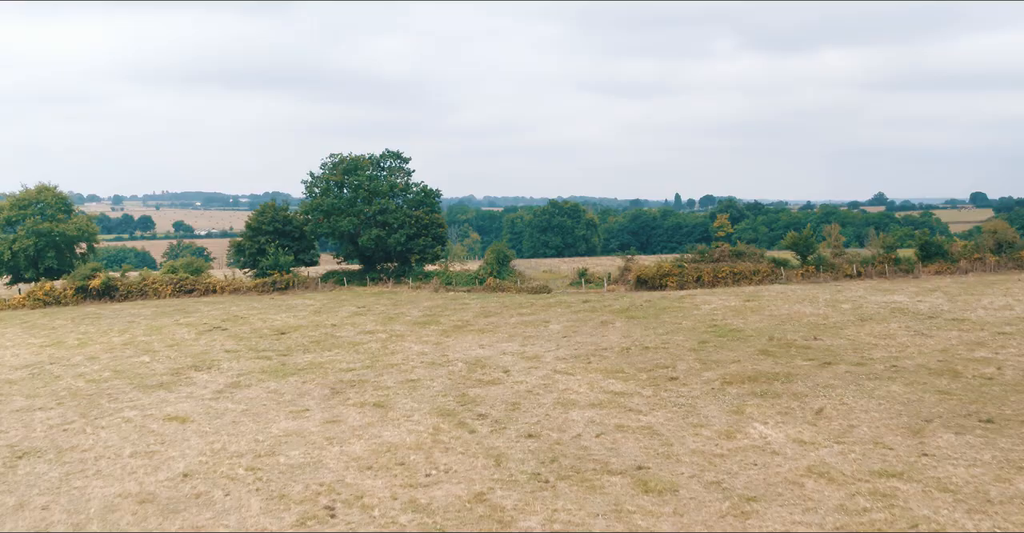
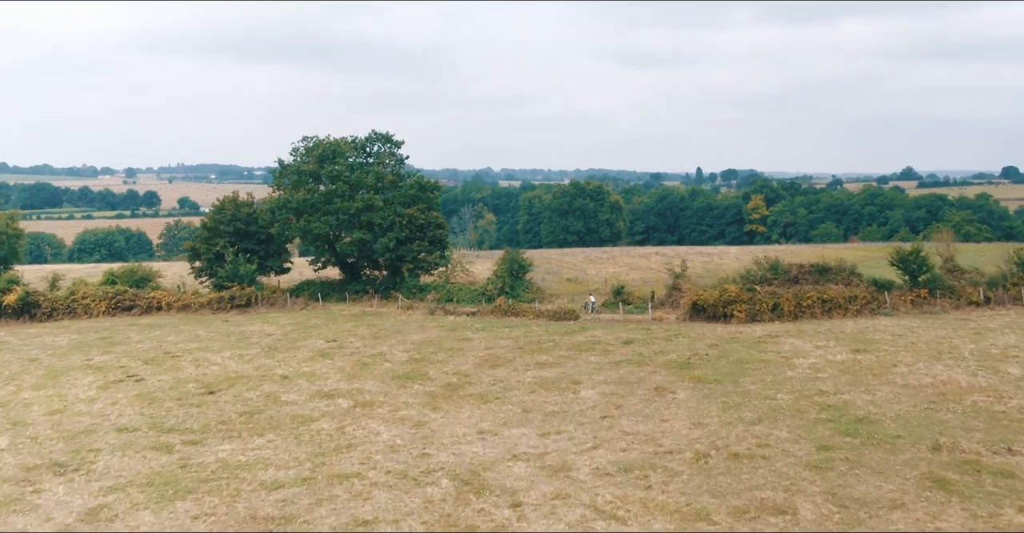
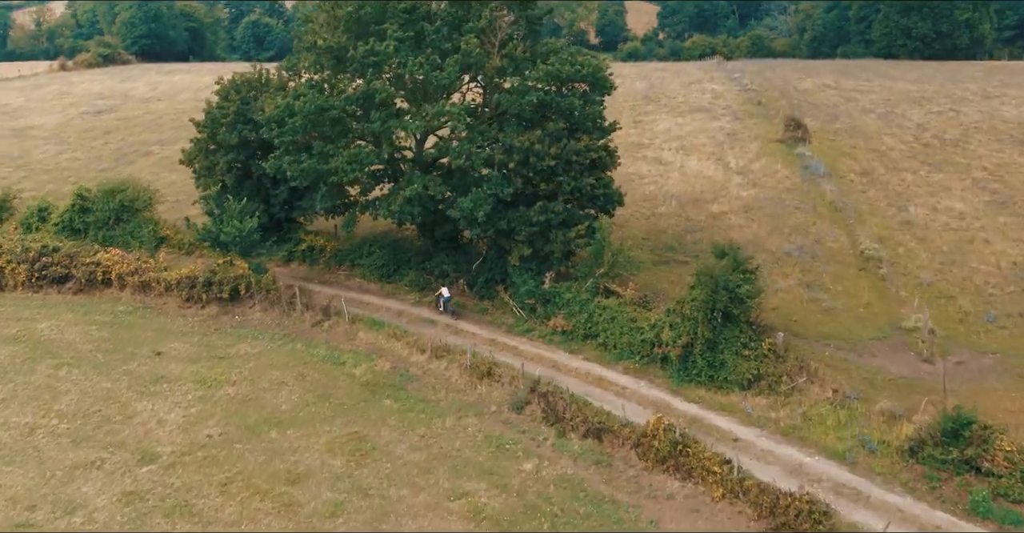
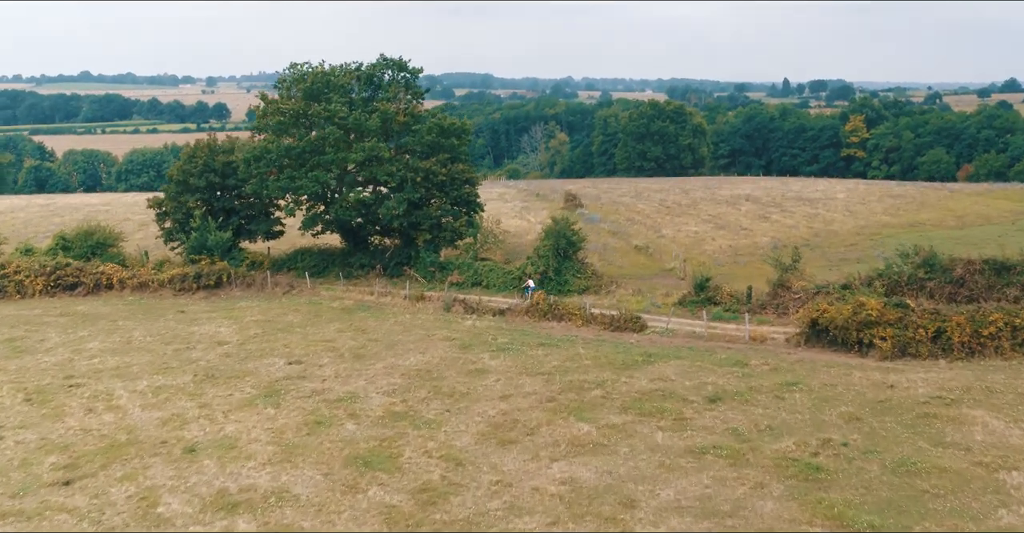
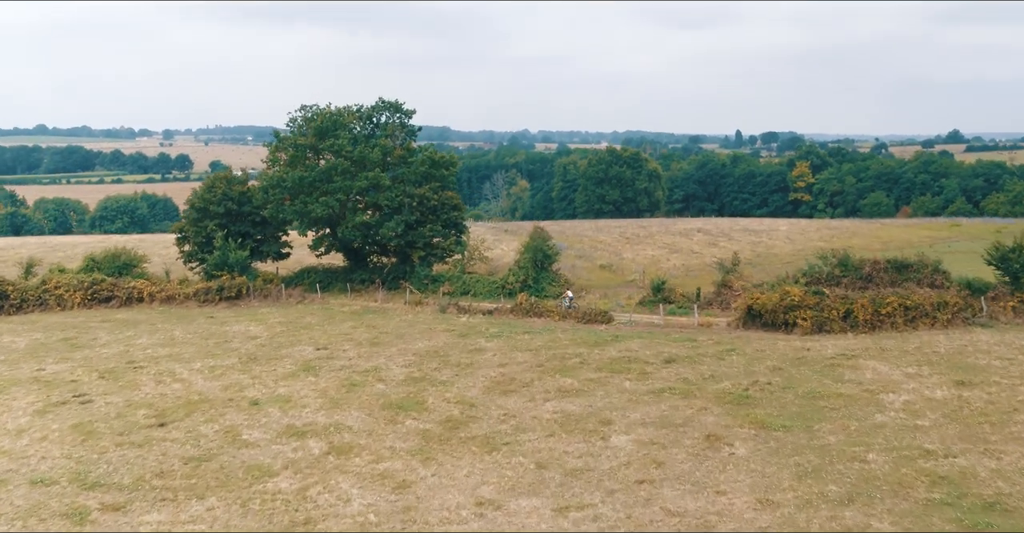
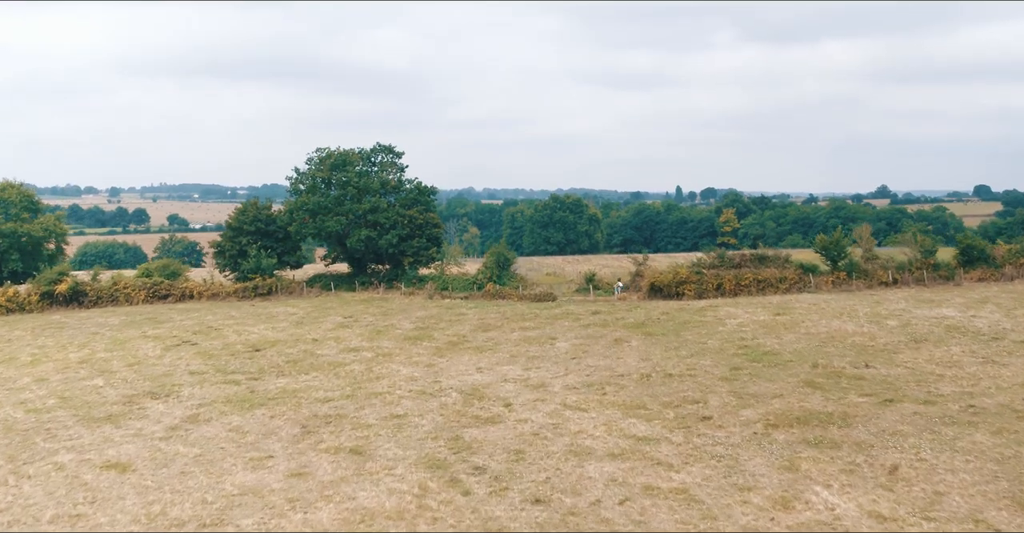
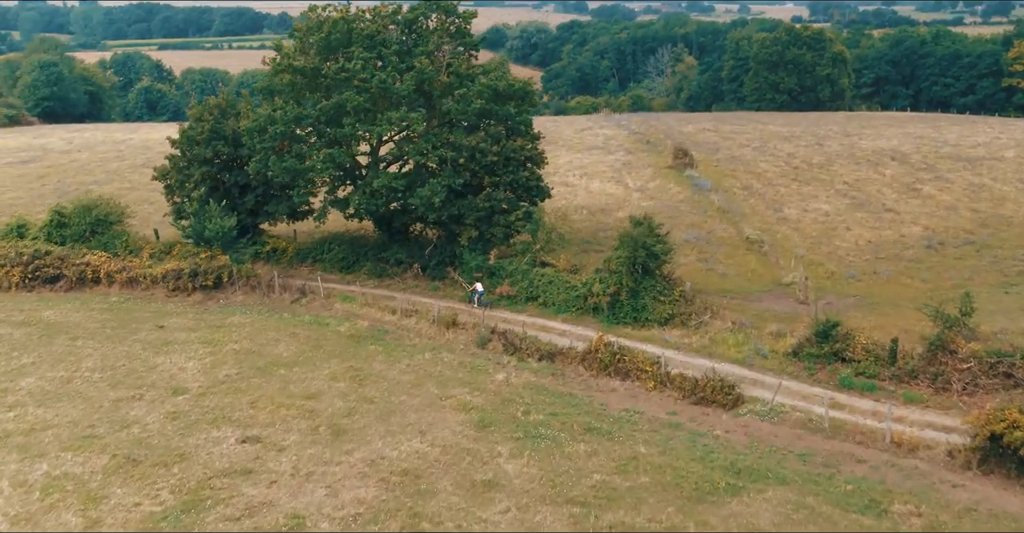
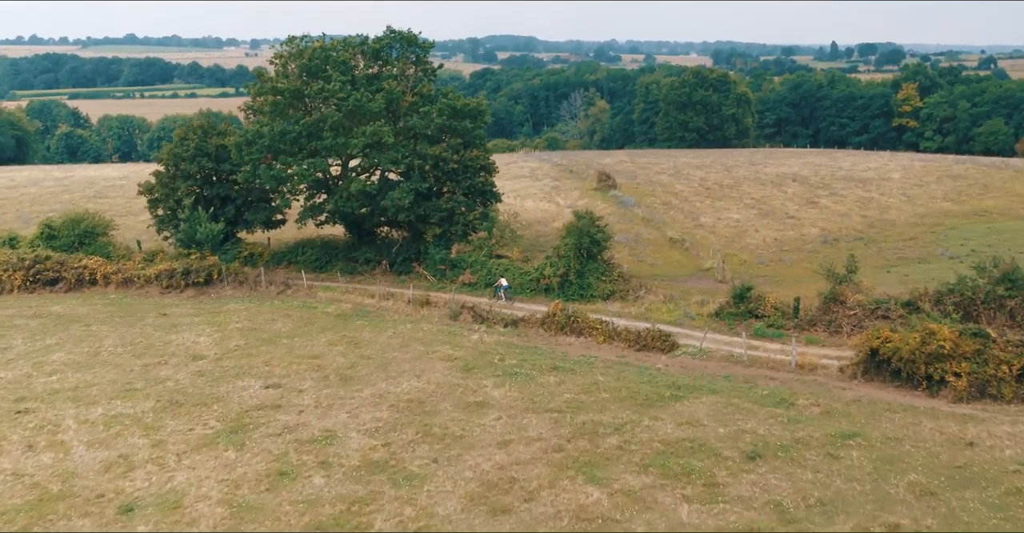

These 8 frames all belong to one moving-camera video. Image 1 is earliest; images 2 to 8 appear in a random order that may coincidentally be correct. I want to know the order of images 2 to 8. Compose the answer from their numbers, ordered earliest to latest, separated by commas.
6, 2, 5, 4, 8, 7, 3
